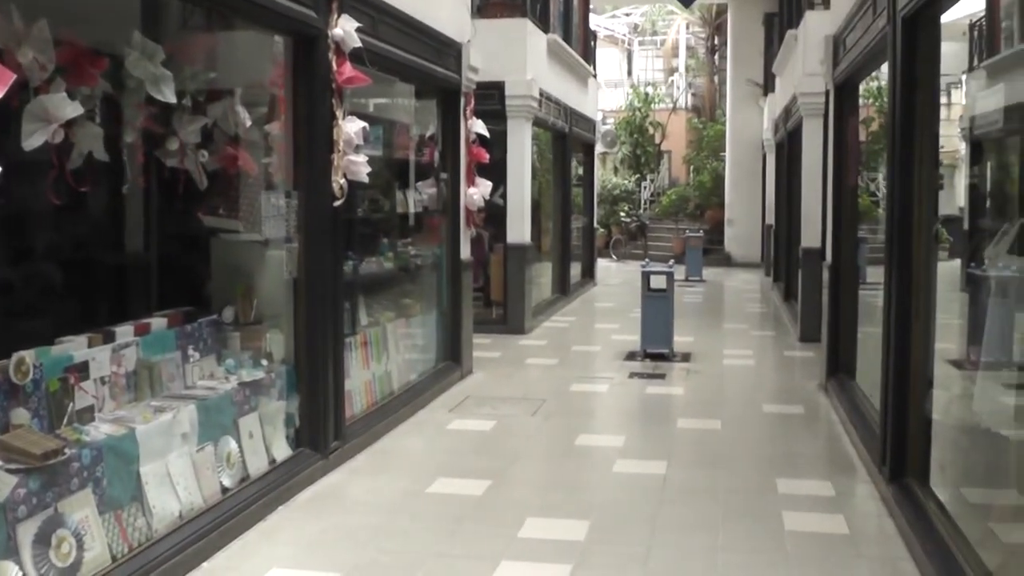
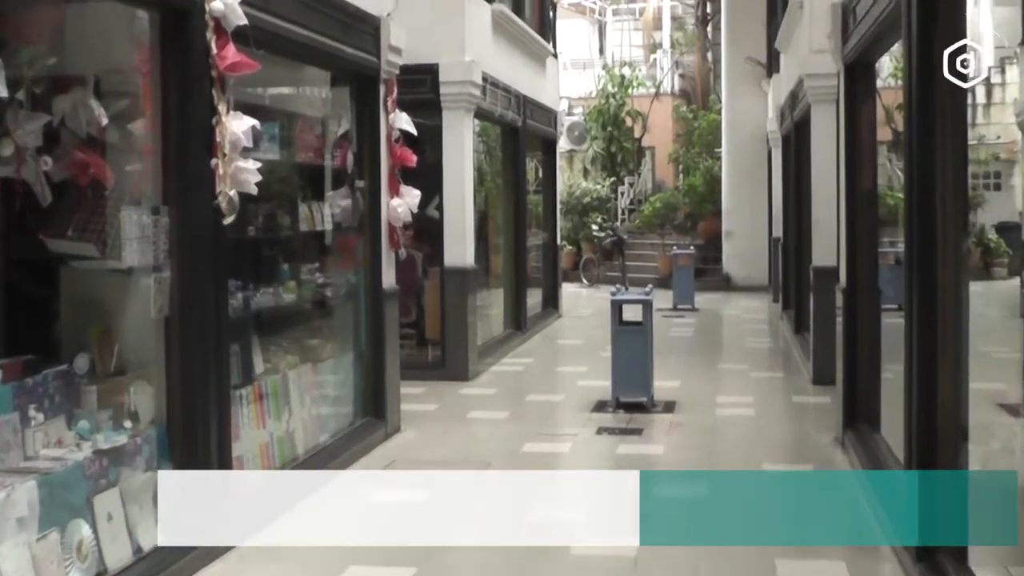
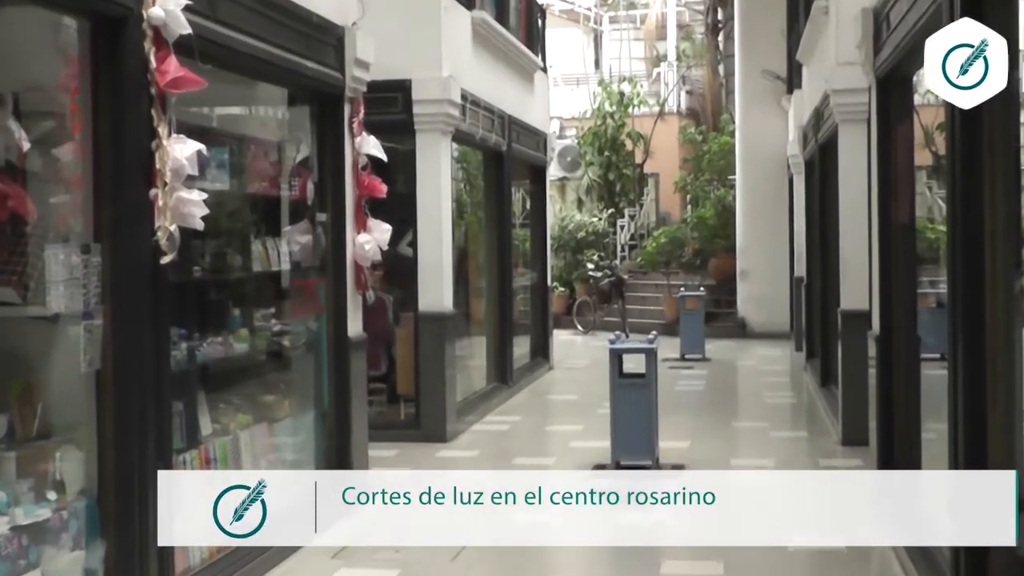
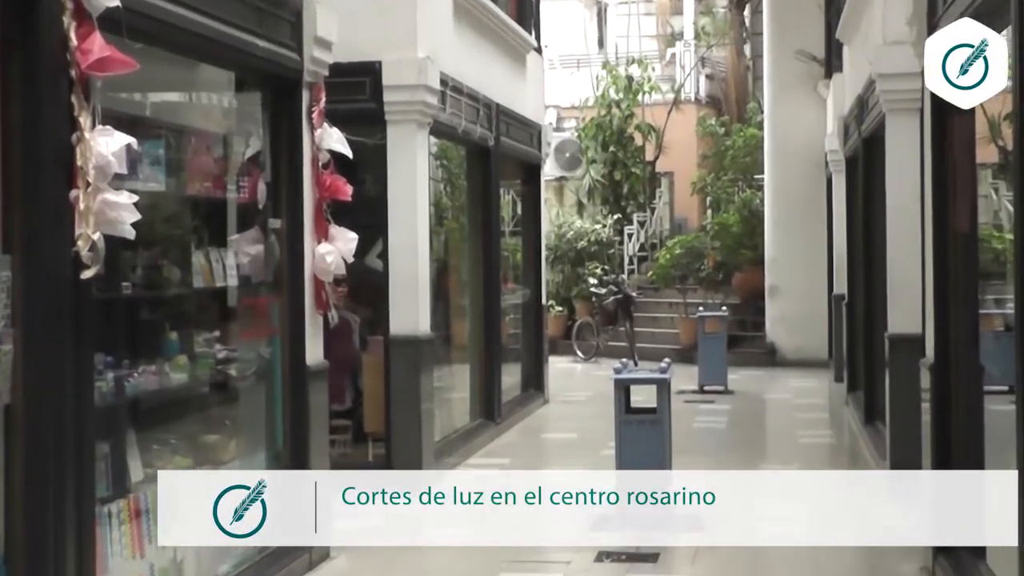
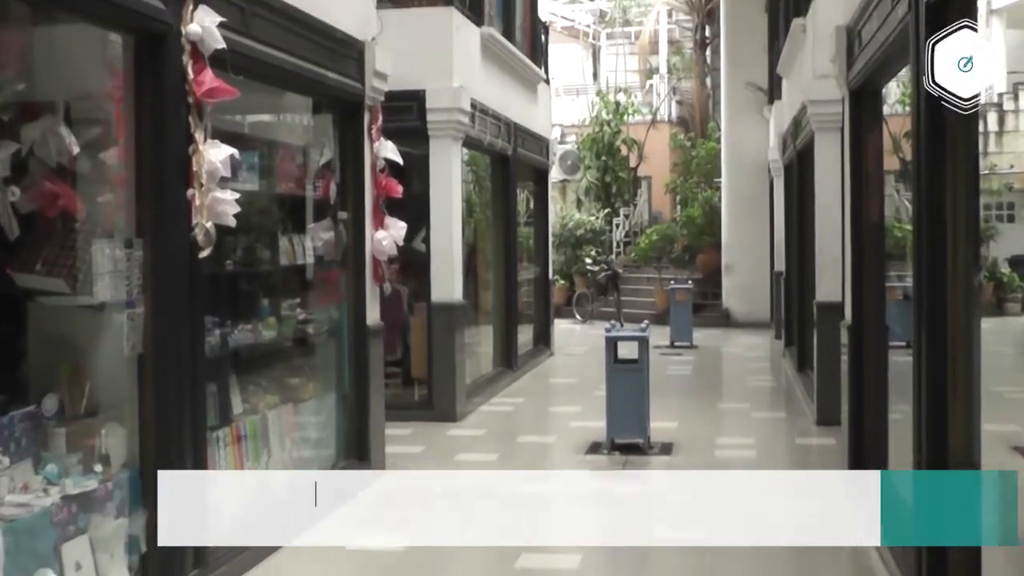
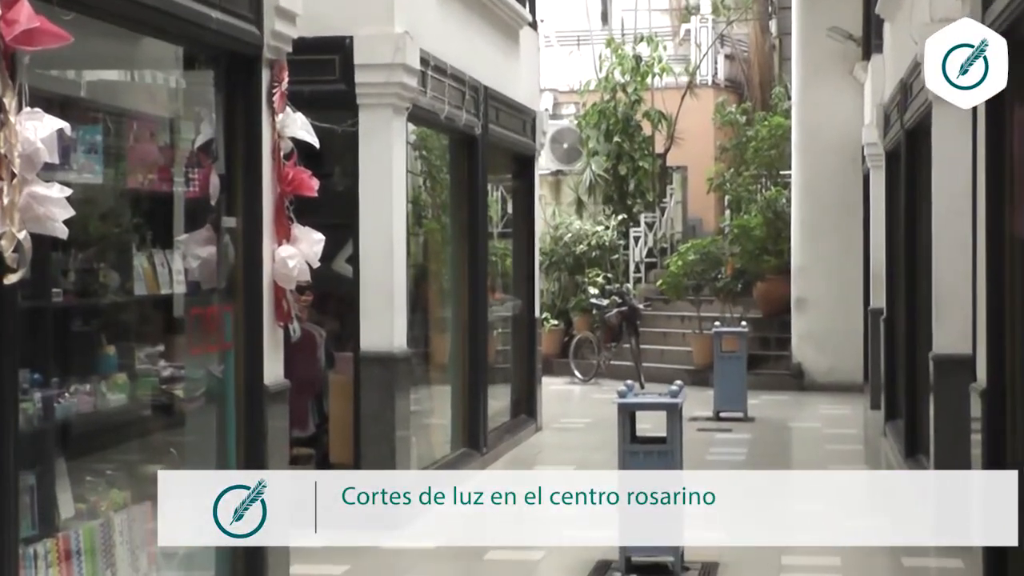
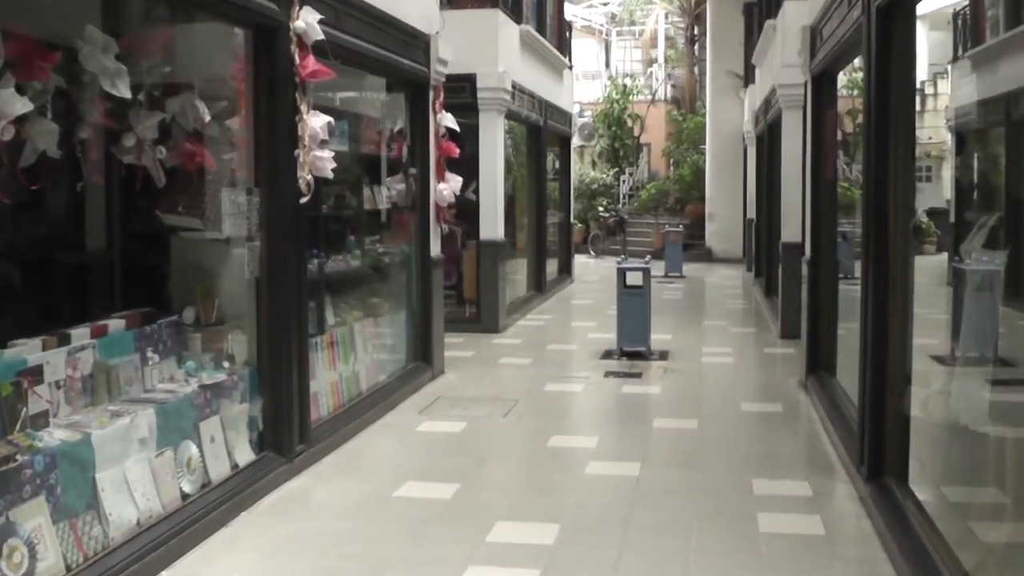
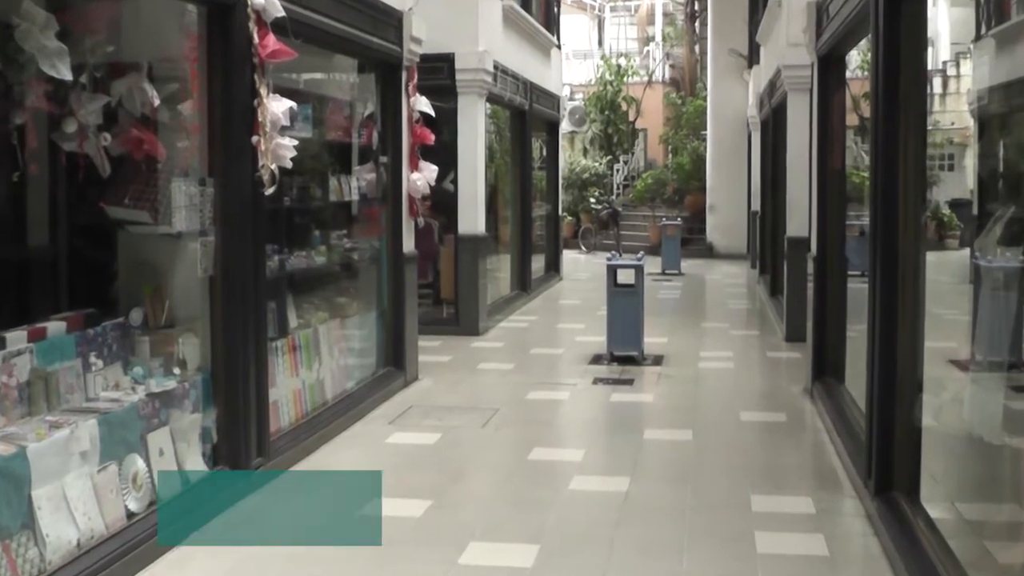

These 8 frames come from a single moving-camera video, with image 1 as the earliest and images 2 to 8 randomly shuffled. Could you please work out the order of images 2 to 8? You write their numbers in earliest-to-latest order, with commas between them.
7, 8, 2, 5, 3, 4, 6
